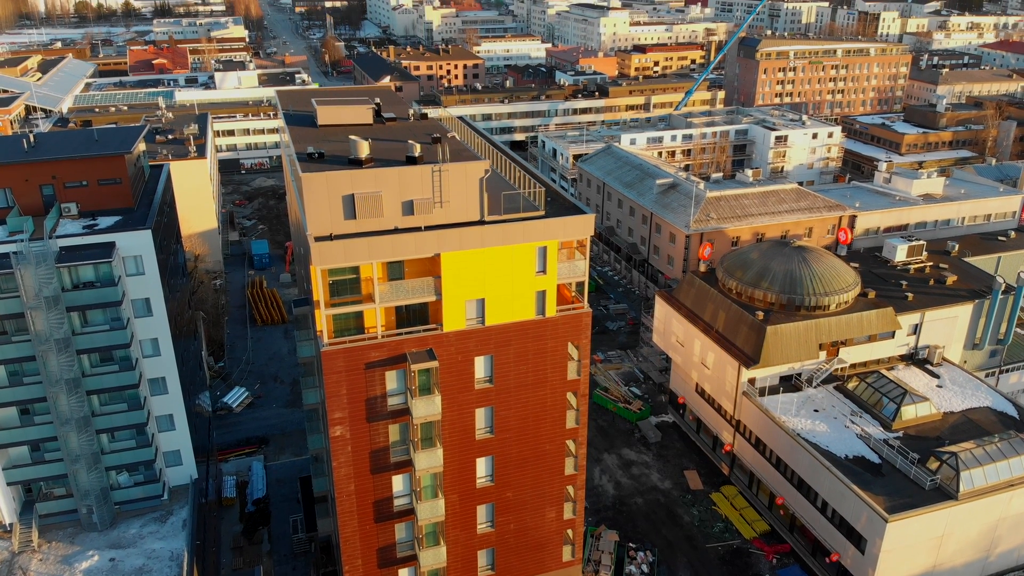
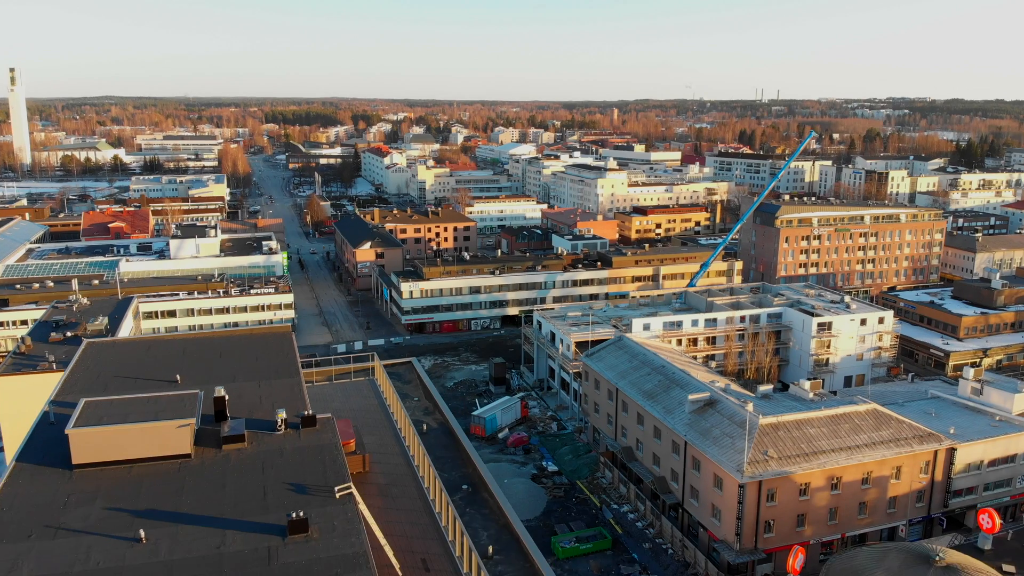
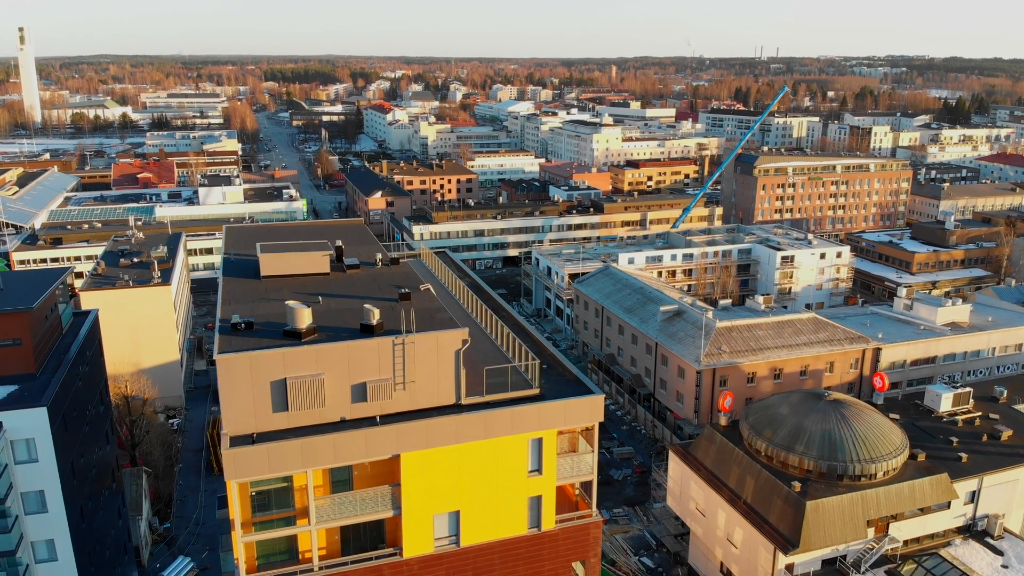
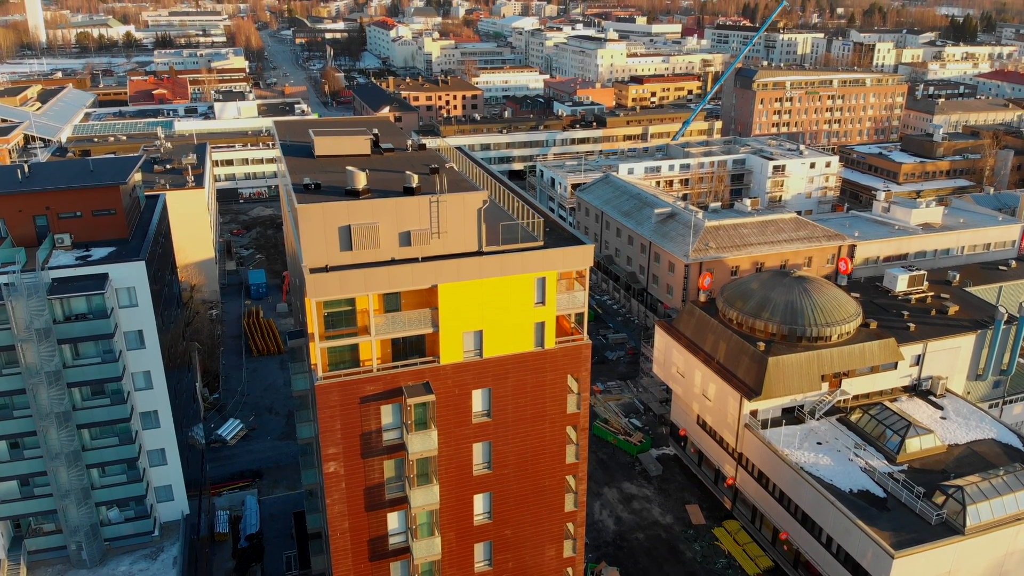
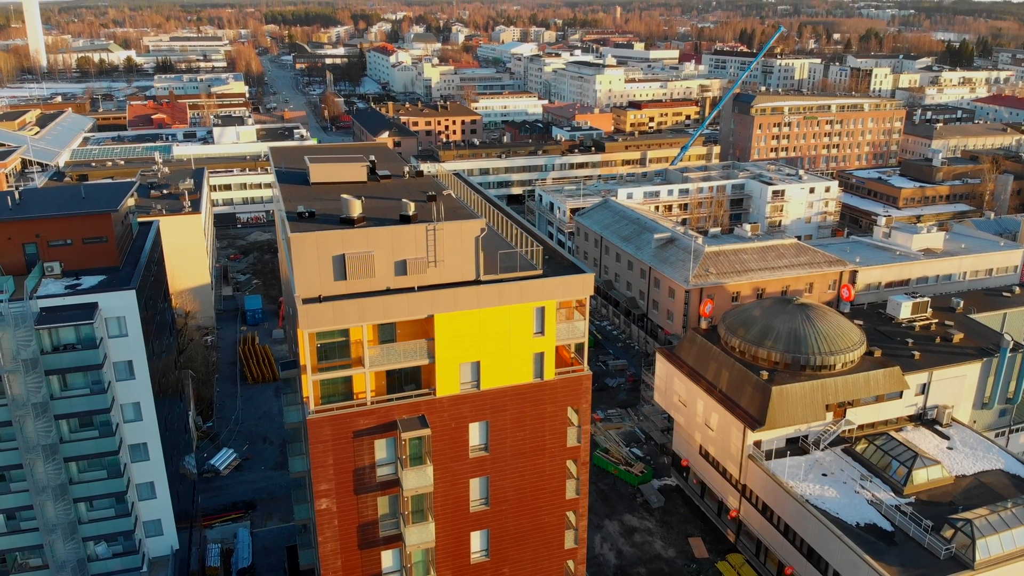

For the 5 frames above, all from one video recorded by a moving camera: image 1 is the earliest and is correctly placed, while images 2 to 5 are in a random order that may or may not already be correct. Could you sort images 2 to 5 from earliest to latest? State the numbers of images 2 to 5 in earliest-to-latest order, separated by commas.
4, 5, 3, 2
